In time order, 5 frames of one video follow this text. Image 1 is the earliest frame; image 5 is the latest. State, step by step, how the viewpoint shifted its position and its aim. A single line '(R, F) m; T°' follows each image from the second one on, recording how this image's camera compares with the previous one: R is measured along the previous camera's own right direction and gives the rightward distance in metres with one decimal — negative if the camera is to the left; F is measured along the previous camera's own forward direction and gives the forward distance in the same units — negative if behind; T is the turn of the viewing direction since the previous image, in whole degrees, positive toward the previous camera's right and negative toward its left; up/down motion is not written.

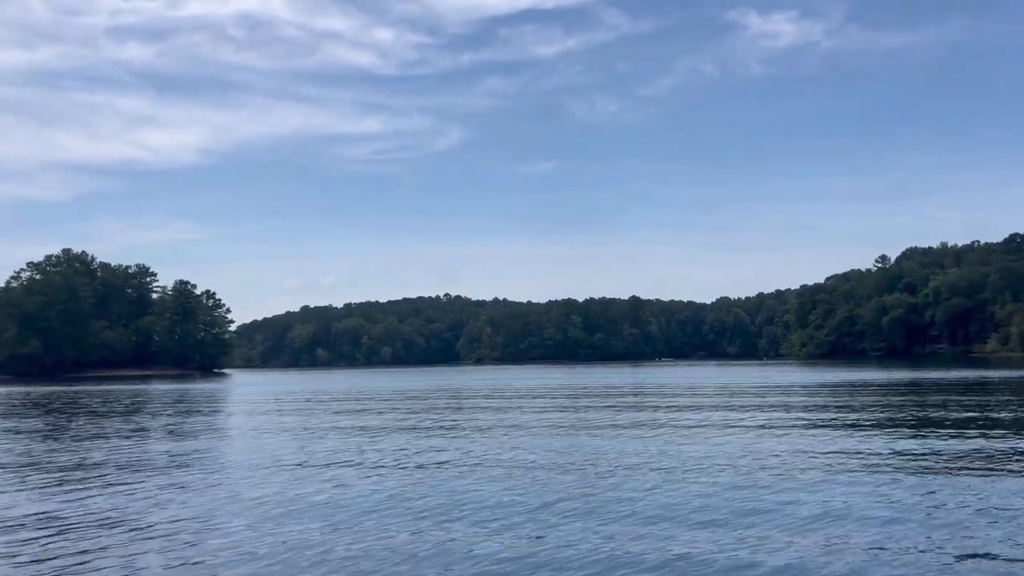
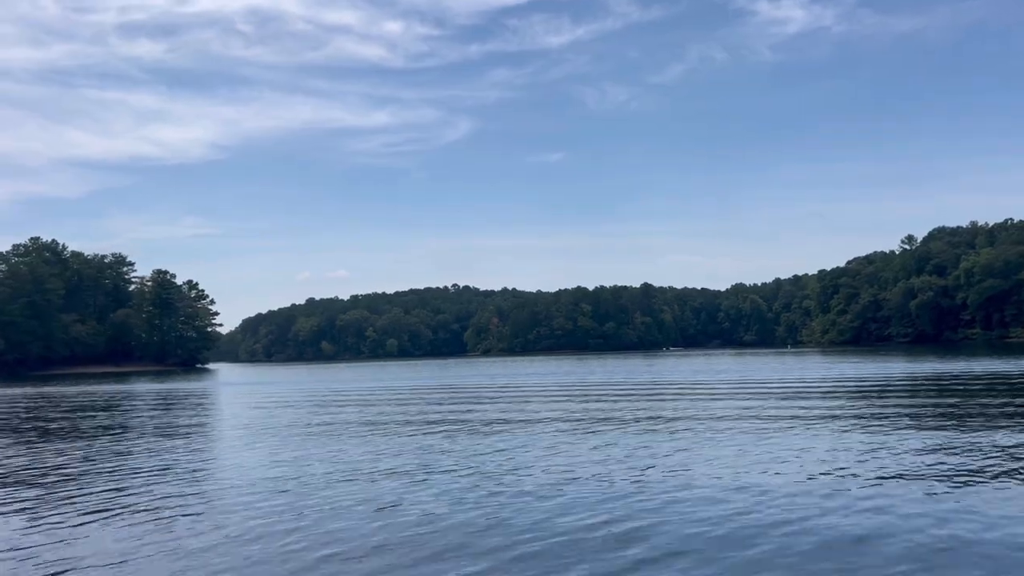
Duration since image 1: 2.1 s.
(+0.6, +5.0) m; -1°
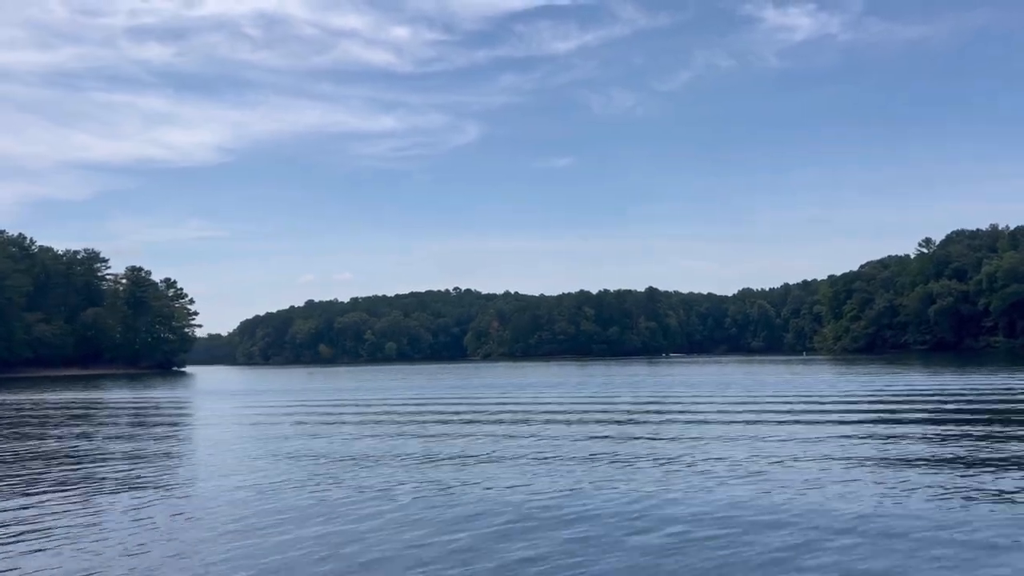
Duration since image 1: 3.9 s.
(+0.5, +4.1) m; 0°
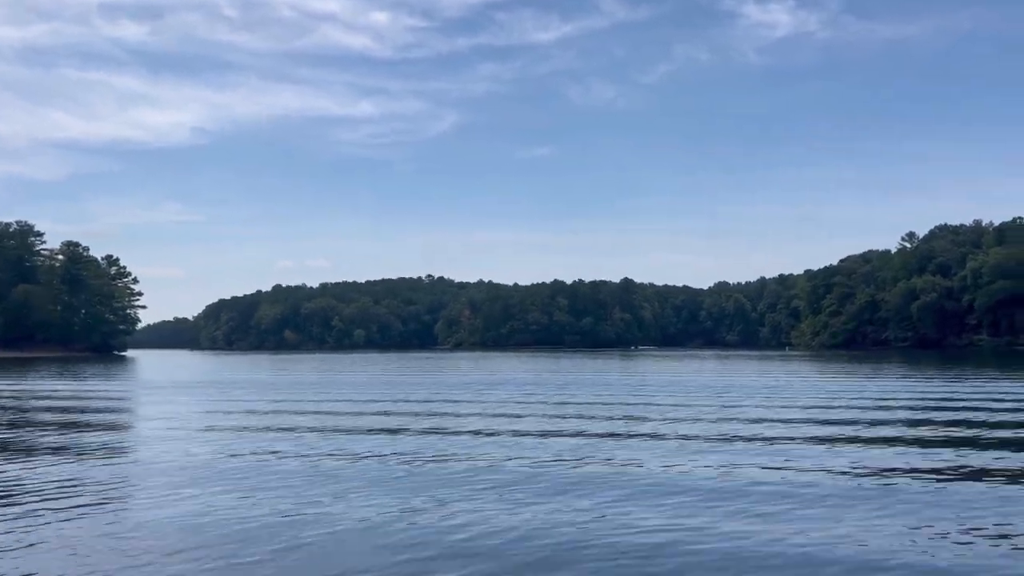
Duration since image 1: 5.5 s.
(+0.7, +3.7) m; +1°
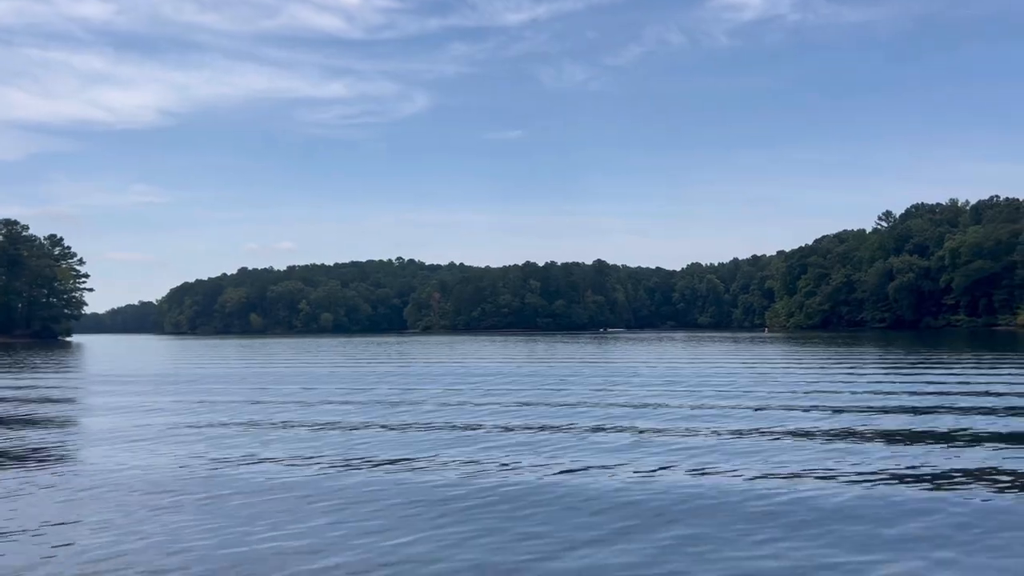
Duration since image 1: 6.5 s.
(+0.3, +2.6) m; +2°
